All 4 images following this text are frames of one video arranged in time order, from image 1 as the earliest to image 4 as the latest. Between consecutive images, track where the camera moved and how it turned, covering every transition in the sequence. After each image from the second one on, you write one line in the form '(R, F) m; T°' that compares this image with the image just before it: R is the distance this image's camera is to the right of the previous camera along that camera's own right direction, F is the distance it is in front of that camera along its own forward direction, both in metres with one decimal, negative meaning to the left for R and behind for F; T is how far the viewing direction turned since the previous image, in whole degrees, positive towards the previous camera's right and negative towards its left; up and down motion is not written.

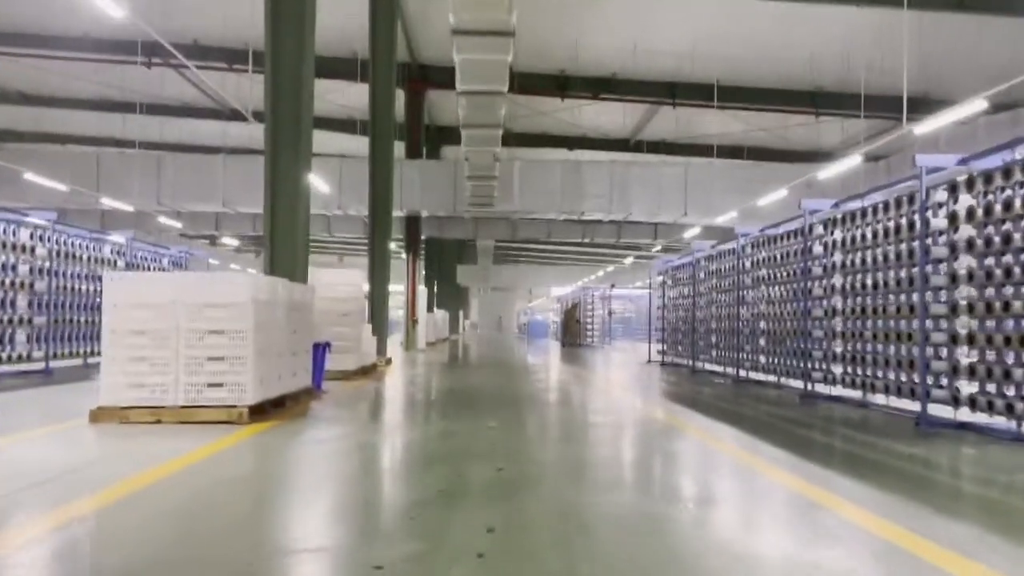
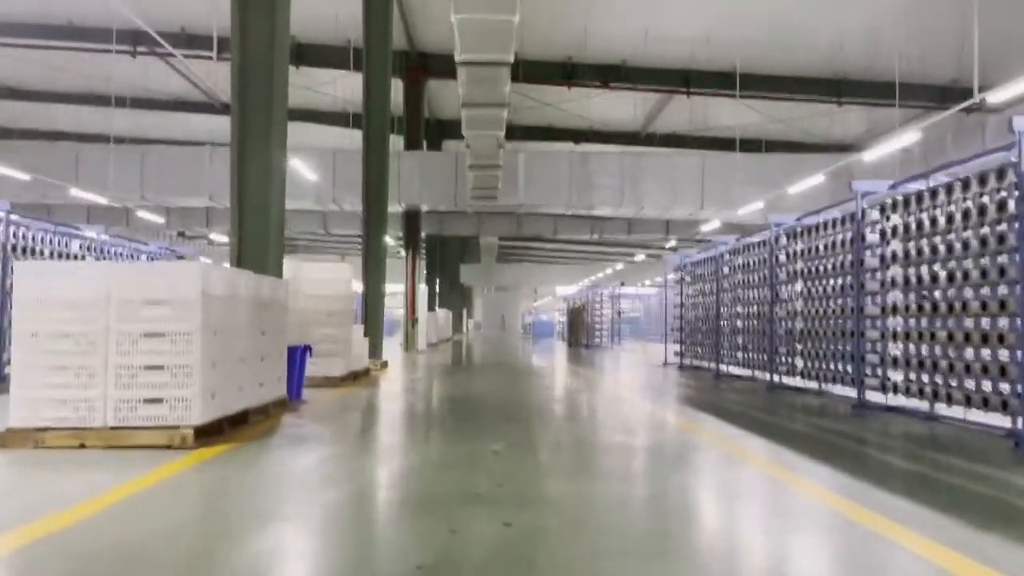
(0.0, +1.1) m; 0°
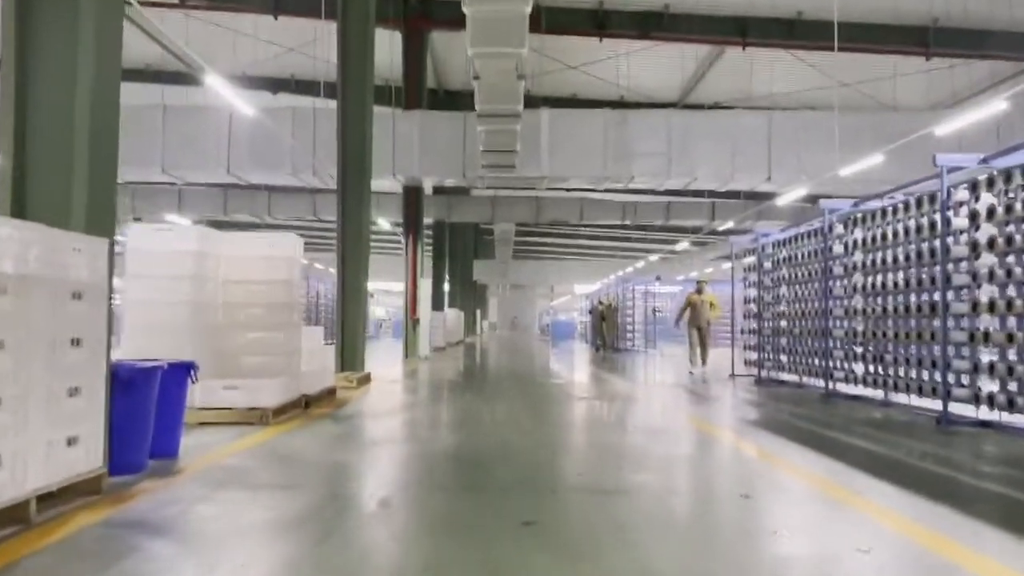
(-0.1, +3.3) m; -1°
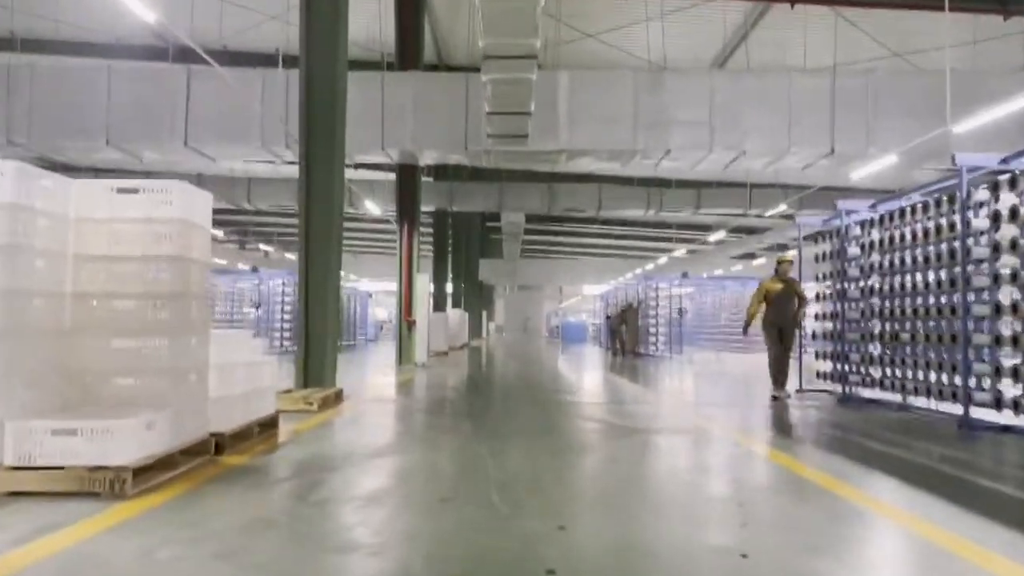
(-0.1, +2.3) m; -1°
